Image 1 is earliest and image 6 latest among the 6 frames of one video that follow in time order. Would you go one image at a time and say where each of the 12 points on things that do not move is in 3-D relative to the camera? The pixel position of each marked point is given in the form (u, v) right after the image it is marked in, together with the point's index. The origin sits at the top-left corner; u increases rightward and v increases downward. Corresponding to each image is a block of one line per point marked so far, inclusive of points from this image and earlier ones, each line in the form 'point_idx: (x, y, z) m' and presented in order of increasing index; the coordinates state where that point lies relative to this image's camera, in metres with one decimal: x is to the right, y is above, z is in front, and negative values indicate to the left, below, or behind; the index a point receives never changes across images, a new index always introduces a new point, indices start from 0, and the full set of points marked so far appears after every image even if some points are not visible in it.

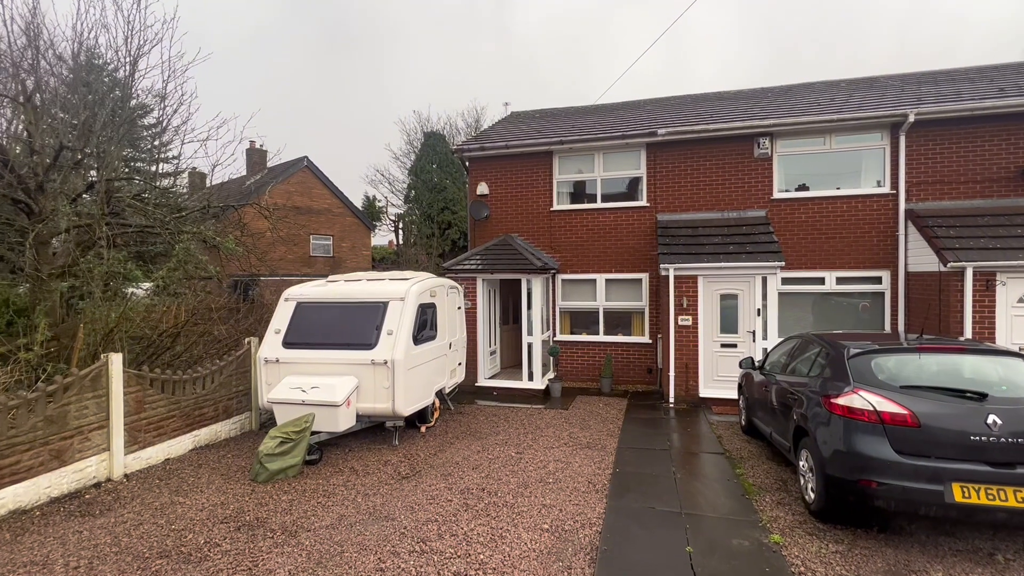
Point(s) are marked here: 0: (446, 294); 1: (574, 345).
0: (-1.1, -0.1, +8.0) m
1: (+1.3, -1.3, +10.7) m
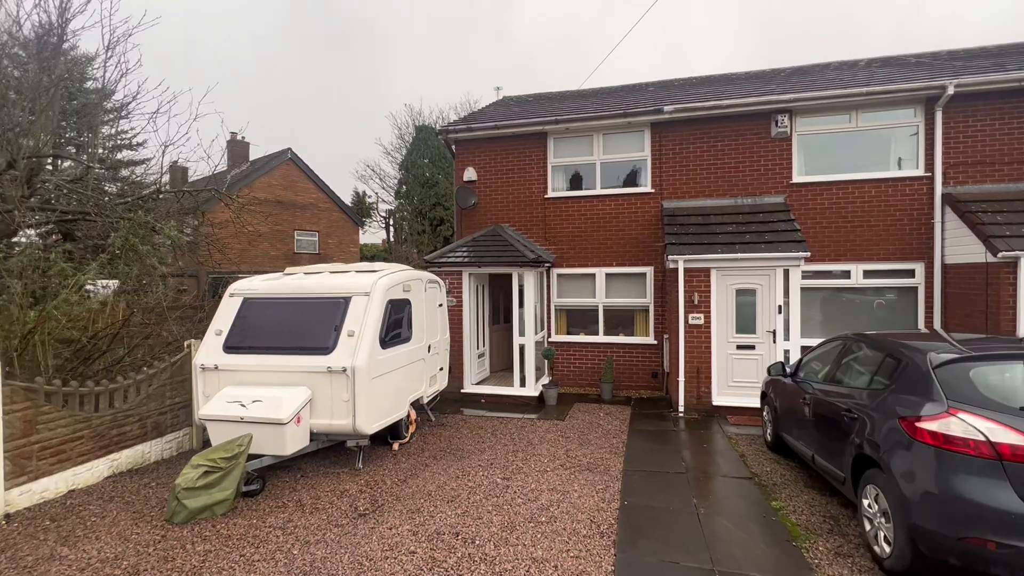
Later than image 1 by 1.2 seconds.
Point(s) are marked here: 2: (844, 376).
0: (-1.2, 0.0, +6.9) m
1: (+1.1, -1.2, +9.7) m
2: (+3.2, -0.9, +4.7) m
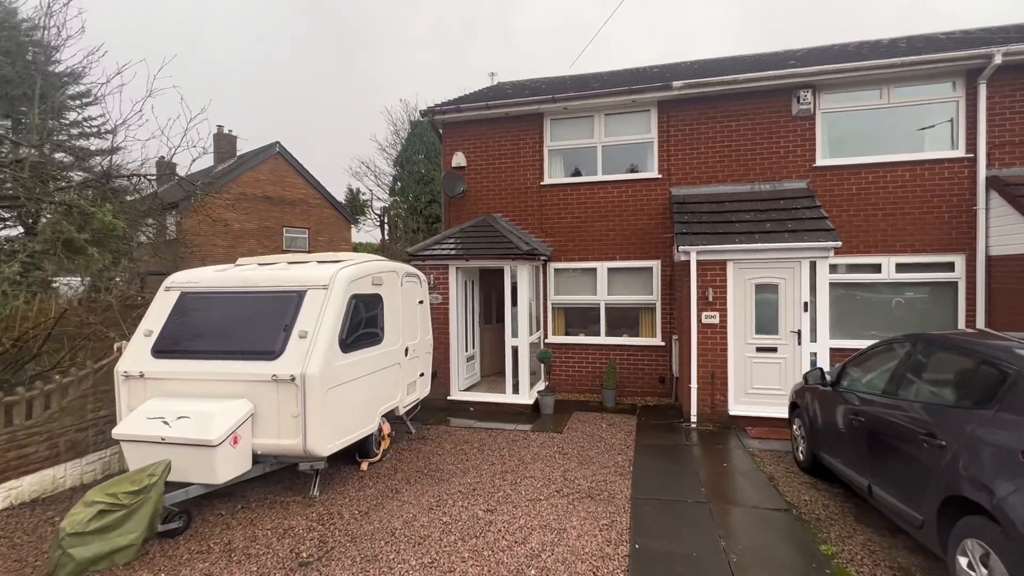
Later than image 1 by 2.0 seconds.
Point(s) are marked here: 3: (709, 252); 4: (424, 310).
0: (-1.4, +0.1, +6.0) m
1: (+1.0, -1.1, +8.8) m
2: (+3.0, -0.8, +3.8) m
3: (+2.8, +0.5, +7.0) m
4: (-1.2, -0.3, +6.8) m
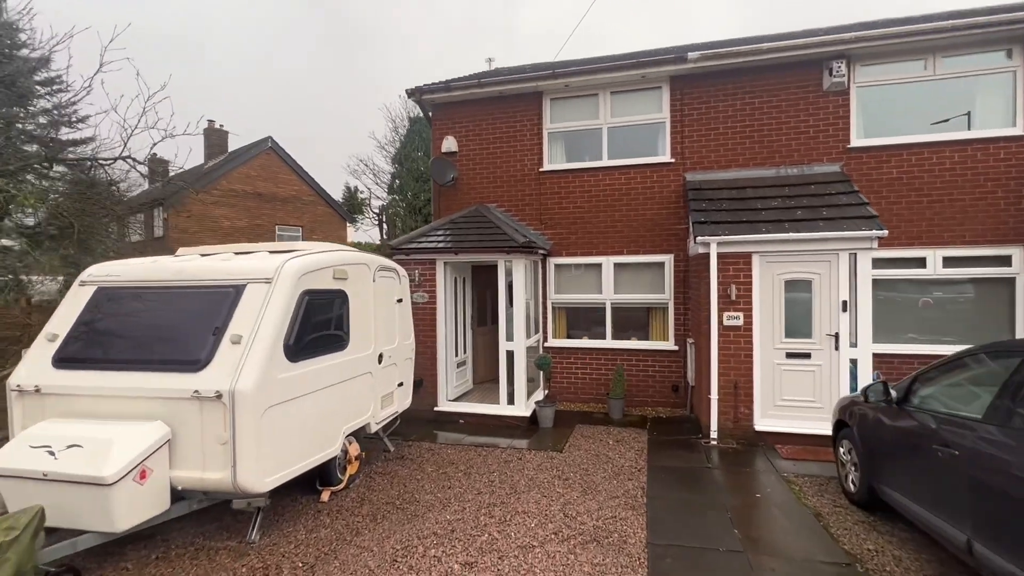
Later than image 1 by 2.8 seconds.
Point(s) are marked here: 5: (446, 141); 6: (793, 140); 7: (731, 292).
0: (-1.4, +0.1, +5.2) m
1: (+0.9, -1.1, +7.9) m
2: (+2.9, -0.7, +2.9) m
3: (+2.7, +0.5, +6.1) m
4: (-1.3, -0.3, +6.0) m
5: (-1.1, +2.5, +8.5) m
6: (+4.1, +2.1, +7.1) m
7: (+2.7, 0.0, +6.1) m
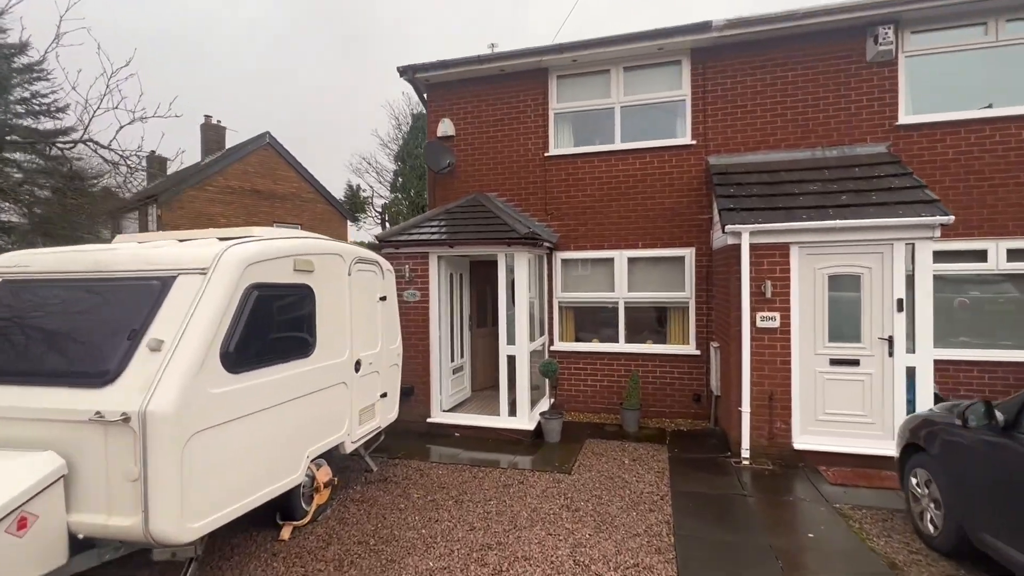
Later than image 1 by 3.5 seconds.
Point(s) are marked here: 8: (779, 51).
0: (-1.4, +0.1, +4.4) m
1: (+1.0, -1.0, +7.1) m
2: (+2.9, -0.7, +2.1) m
3: (+2.7, +0.6, +5.3) m
4: (-1.3, -0.2, +5.2) m
5: (-1.1, +2.6, +7.7) m
6: (+4.1, +2.2, +6.3) m
7: (+2.7, 0.0, +5.3) m
8: (+3.5, +3.1, +6.5) m
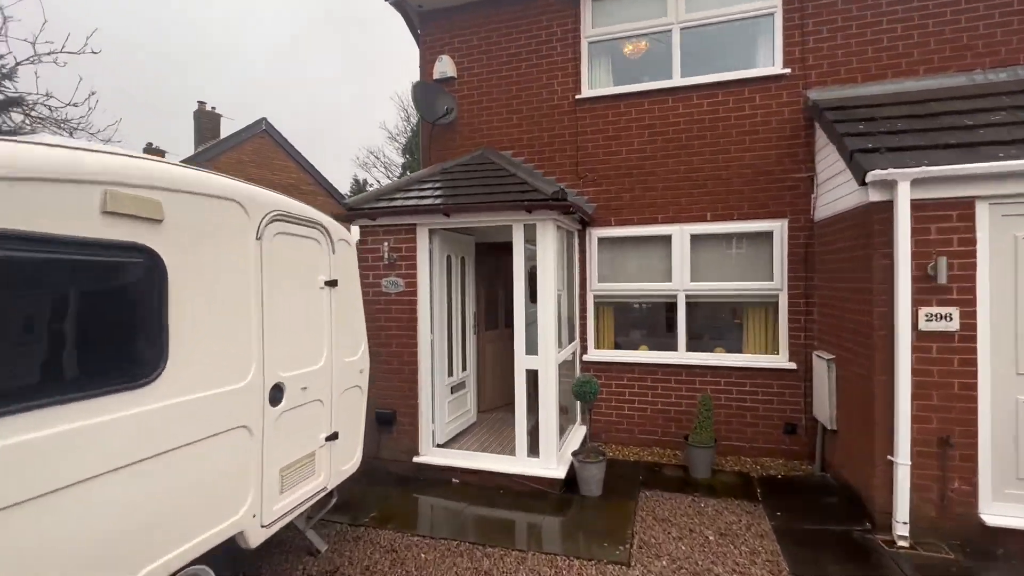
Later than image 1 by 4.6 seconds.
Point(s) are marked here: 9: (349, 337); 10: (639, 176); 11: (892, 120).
0: (-1.3, +0.3, +2.6) m
1: (+1.2, -0.9, +5.3) m
2: (+3.0, -0.5, +0.2) m
3: (+2.9, +0.7, +3.3) m
4: (-1.1, -0.1, +3.4) m
5: (-0.9, +2.7, +5.9) m
6: (+4.3, +2.3, +4.4) m
7: (+2.9, +0.1, +3.3) m
8: (+3.7, +3.2, +4.5) m
9: (-1.1, -0.3, +3.4) m
10: (+1.3, +1.2, +5.2) m
11: (+3.1, +1.4, +4.0) m
